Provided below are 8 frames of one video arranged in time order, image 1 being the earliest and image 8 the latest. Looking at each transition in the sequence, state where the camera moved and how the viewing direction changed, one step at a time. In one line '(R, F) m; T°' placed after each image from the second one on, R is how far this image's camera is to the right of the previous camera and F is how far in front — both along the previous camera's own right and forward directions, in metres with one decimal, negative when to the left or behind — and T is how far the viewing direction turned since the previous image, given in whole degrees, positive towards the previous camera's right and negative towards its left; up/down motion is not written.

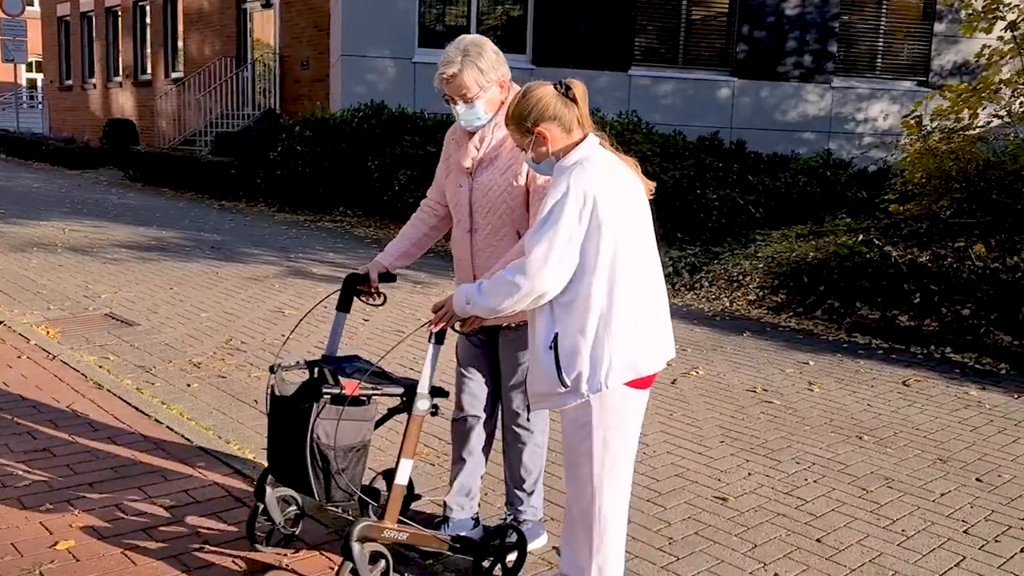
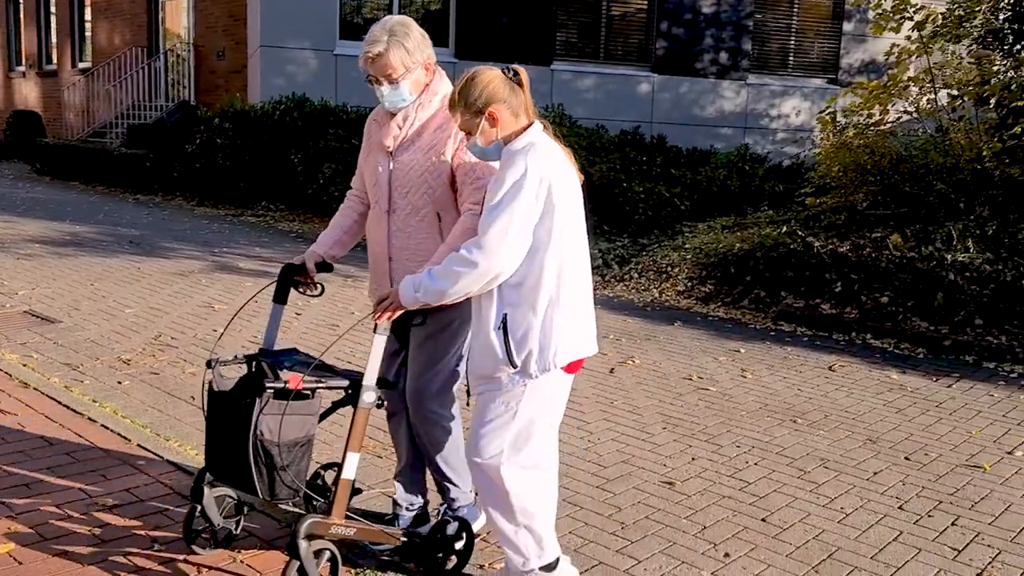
(-0.1, 0.0) m; +5°
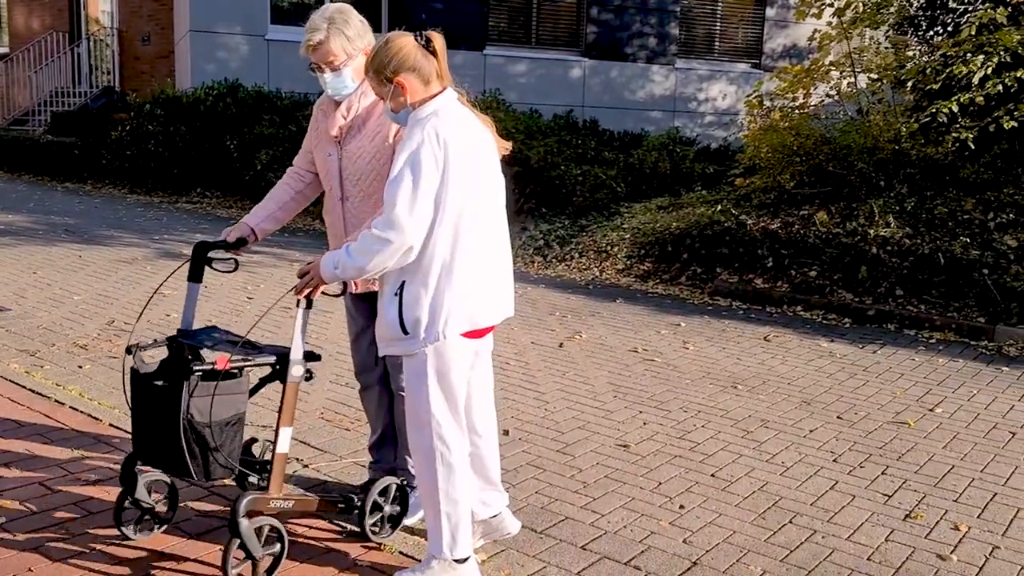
(-0.2, -0.2) m; +4°
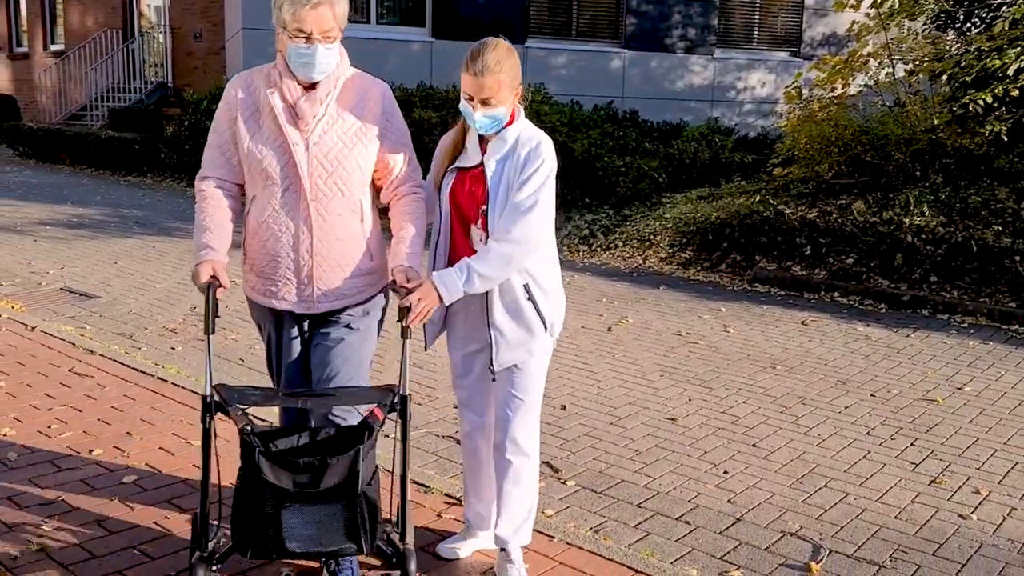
(-0.1, -0.5) m; -2°
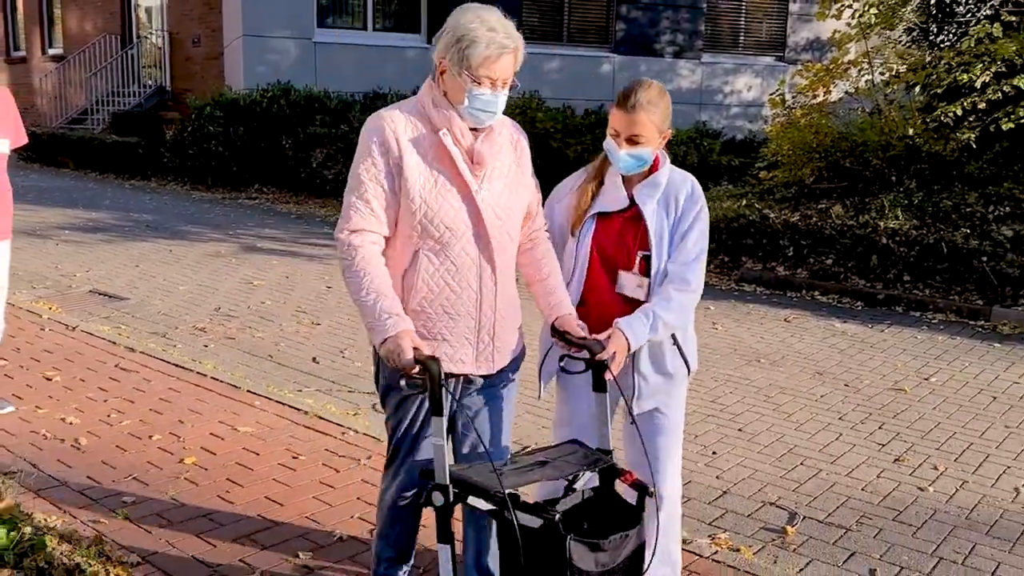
(-0.1, -0.5) m; +1°
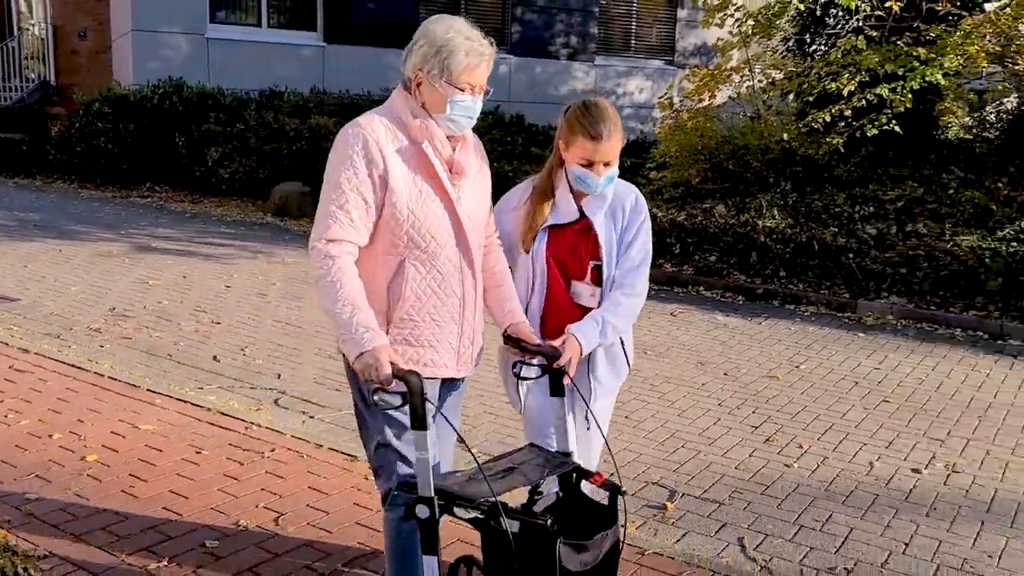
(0.0, -0.2) m; +6°
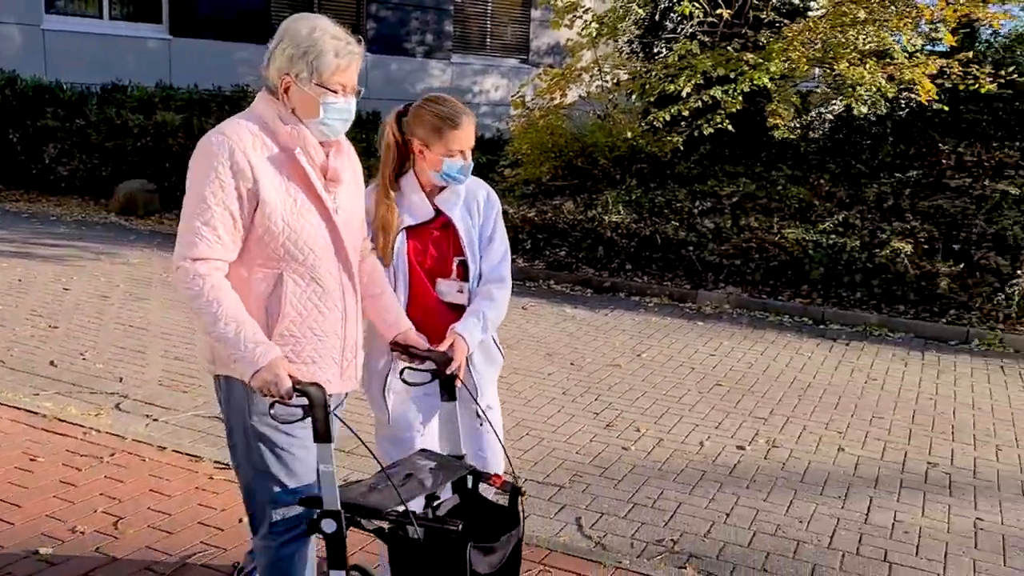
(+0.1, -0.1) m; +8°
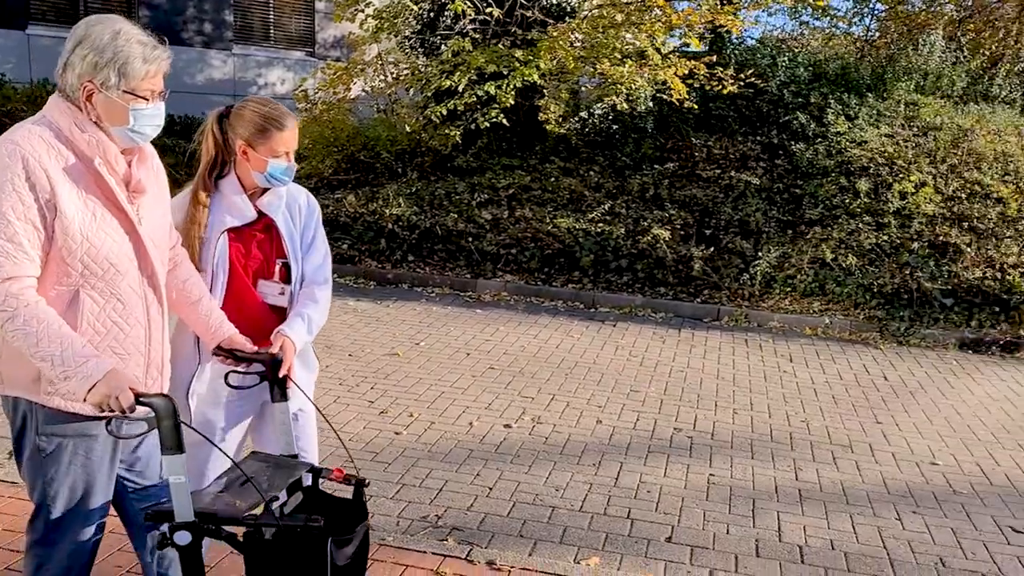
(+0.2, -0.2) m; +12°
